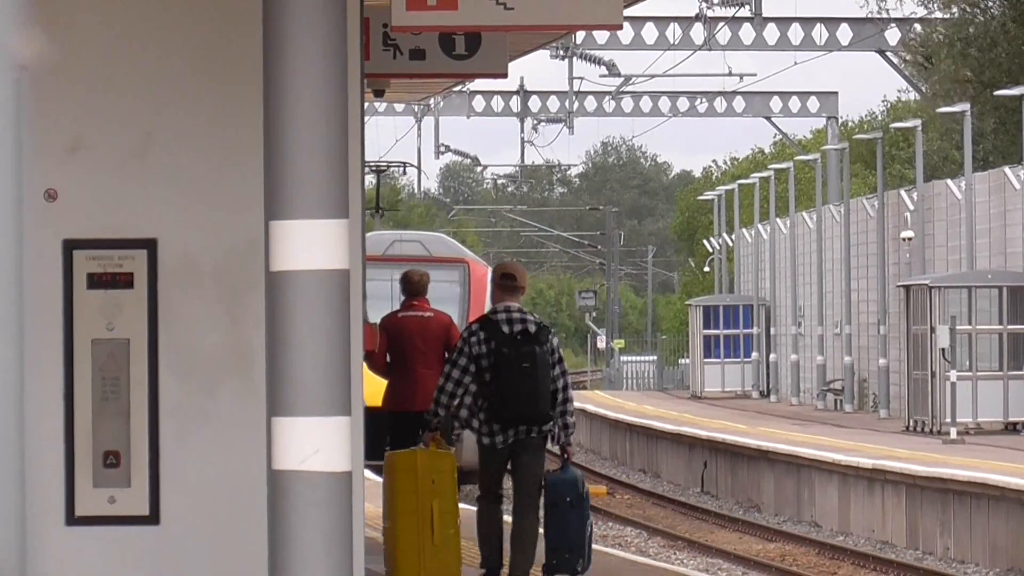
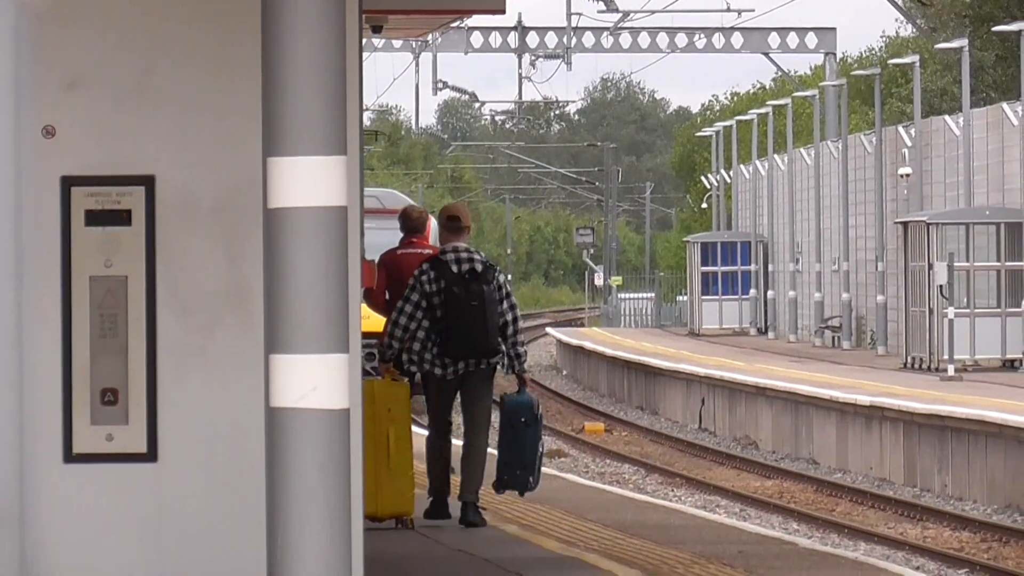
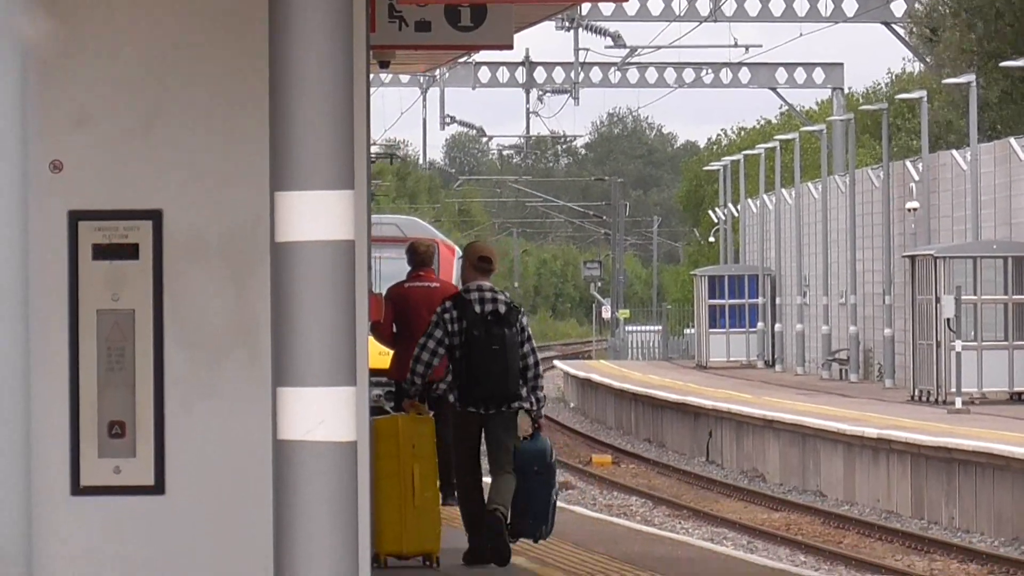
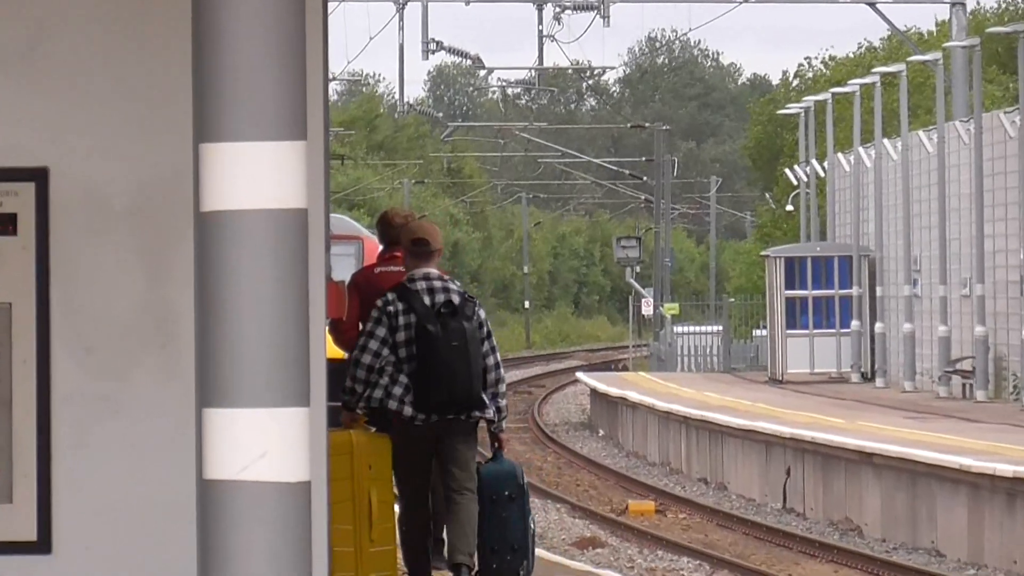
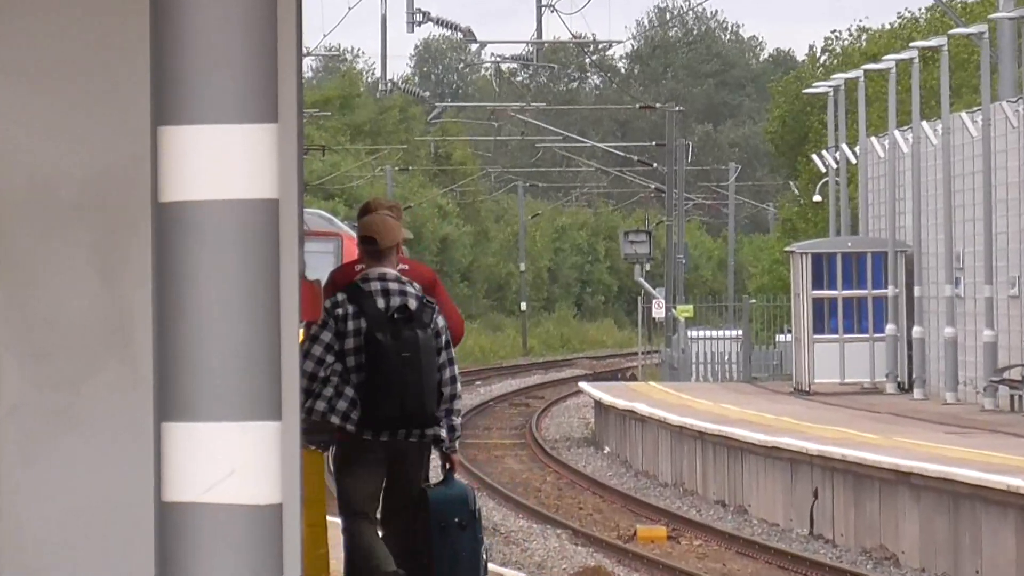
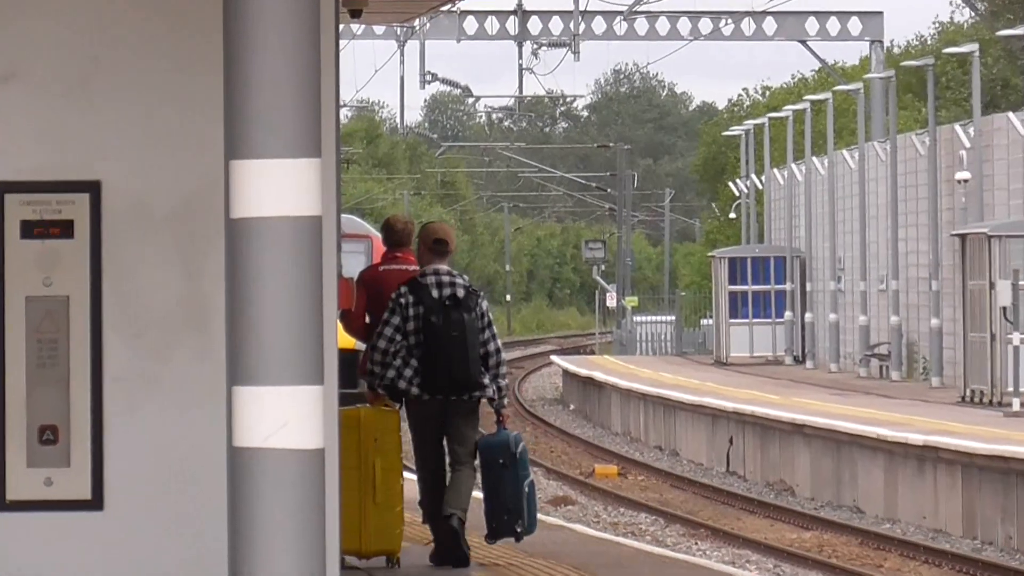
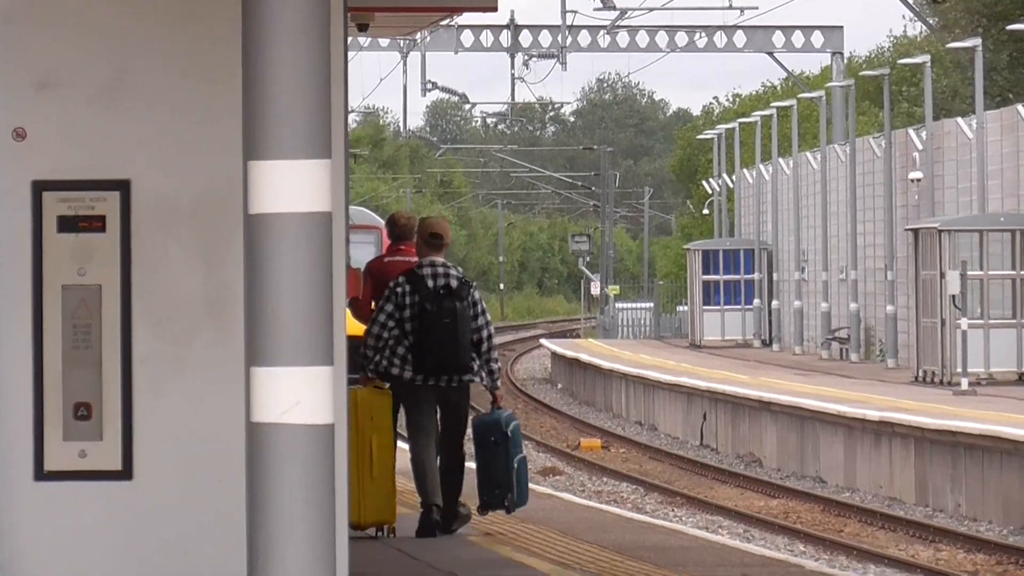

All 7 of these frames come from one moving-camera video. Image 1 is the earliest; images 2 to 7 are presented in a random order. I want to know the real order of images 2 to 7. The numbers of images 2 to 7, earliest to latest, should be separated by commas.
3, 2, 7, 6, 4, 5
